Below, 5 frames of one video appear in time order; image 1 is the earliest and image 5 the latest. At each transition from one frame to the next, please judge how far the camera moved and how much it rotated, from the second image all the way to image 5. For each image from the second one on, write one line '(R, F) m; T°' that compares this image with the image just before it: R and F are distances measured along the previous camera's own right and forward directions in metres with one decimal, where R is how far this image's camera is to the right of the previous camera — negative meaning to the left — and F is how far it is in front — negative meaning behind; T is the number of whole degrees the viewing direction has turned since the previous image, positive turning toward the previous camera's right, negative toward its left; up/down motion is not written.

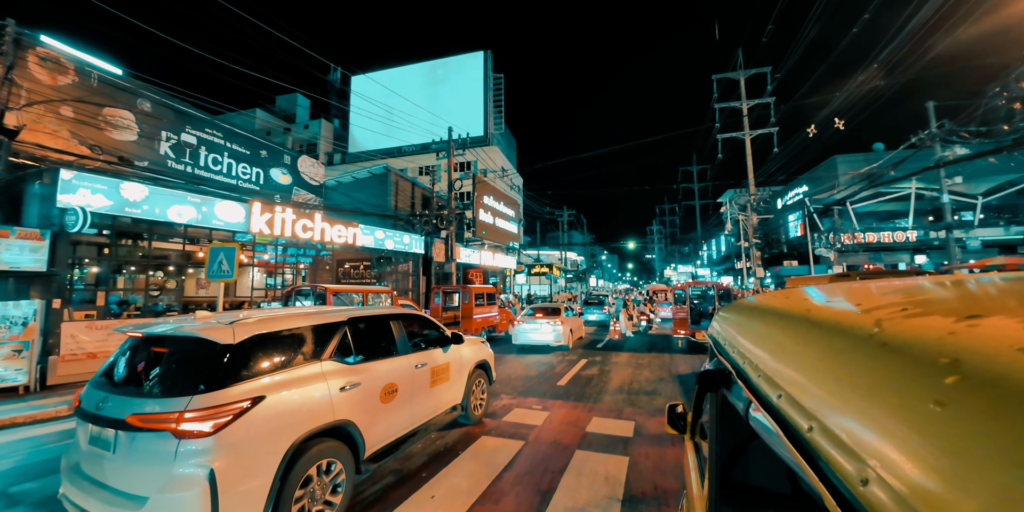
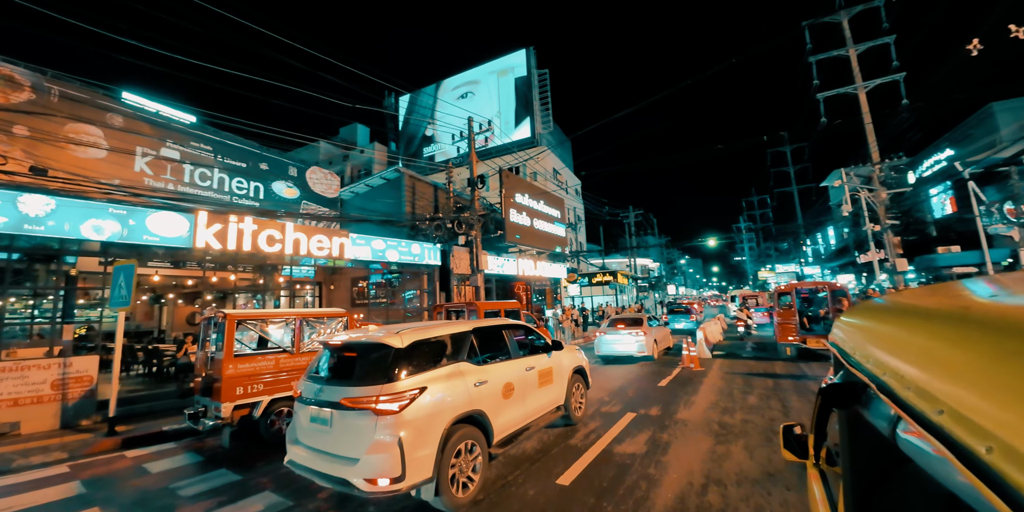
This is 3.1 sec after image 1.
(+0.7, +1.8) m; -11°
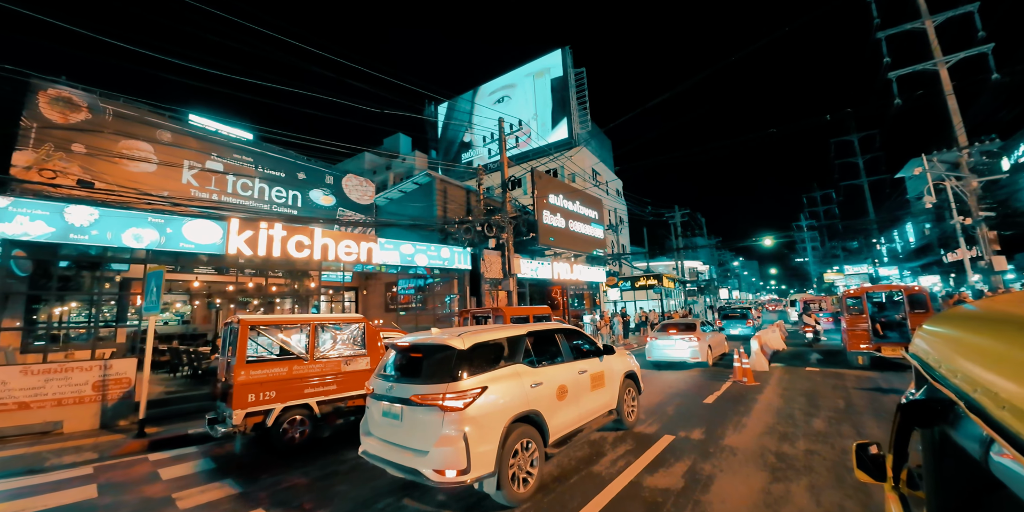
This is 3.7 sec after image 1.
(+0.2, +0.3) m; -6°
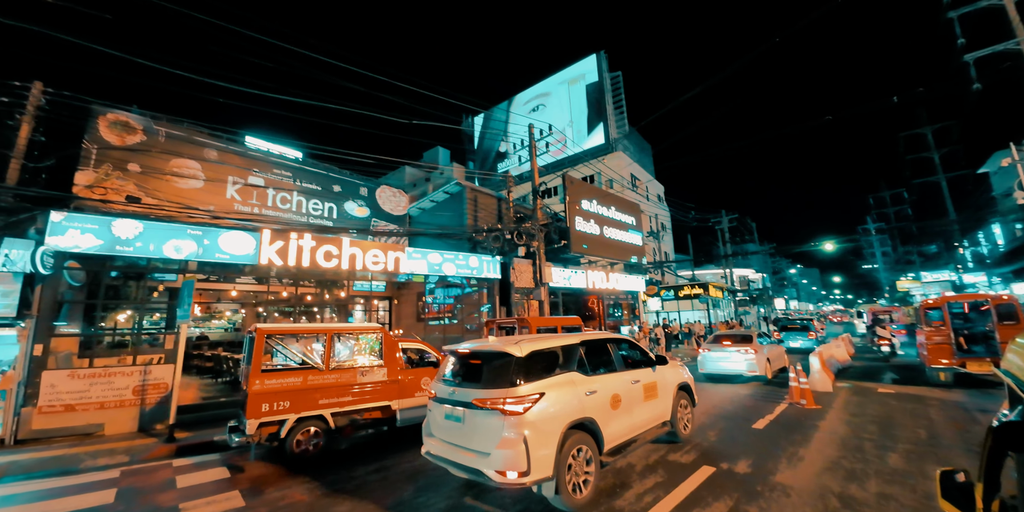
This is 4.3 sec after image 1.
(+0.2, +0.2) m; -6°
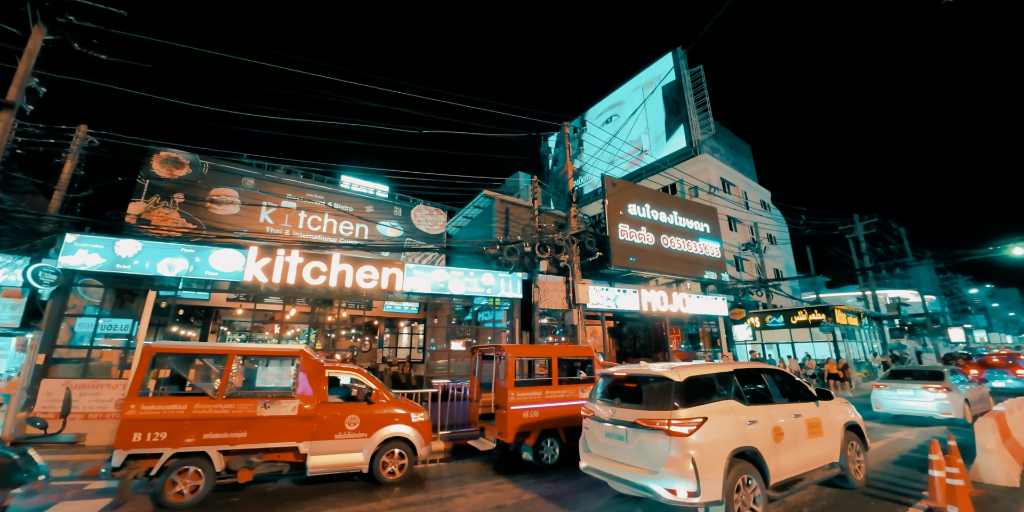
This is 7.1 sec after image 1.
(+1.3, +1.0) m; -15°
